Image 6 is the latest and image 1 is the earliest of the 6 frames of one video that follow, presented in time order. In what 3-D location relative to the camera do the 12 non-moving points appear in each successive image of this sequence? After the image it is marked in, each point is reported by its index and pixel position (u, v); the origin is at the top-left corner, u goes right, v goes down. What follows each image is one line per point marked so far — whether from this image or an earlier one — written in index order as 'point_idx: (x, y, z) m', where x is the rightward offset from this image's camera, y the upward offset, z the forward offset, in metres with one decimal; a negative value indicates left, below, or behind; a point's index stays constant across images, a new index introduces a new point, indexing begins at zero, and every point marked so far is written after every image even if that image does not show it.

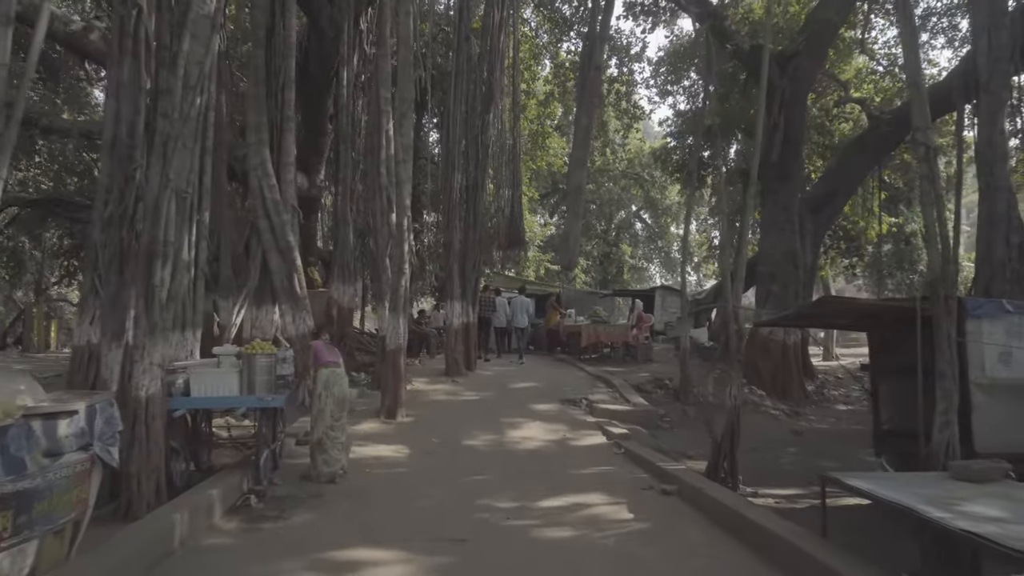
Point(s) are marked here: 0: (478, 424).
0: (-0.5, -2.2, +10.3) m
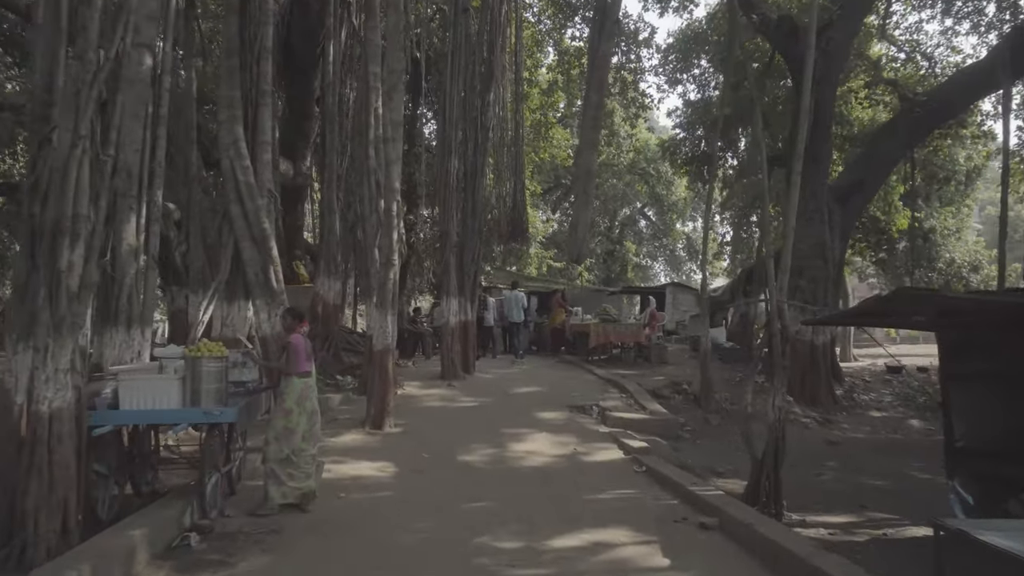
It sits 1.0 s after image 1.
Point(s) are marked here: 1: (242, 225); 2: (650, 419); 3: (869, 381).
0: (-0.5, -2.1, +9.1) m
1: (-4.3, +1.0, +10.2) m
2: (+2.1, -2.0, +9.9) m
3: (+8.8, -2.3, +15.8) m
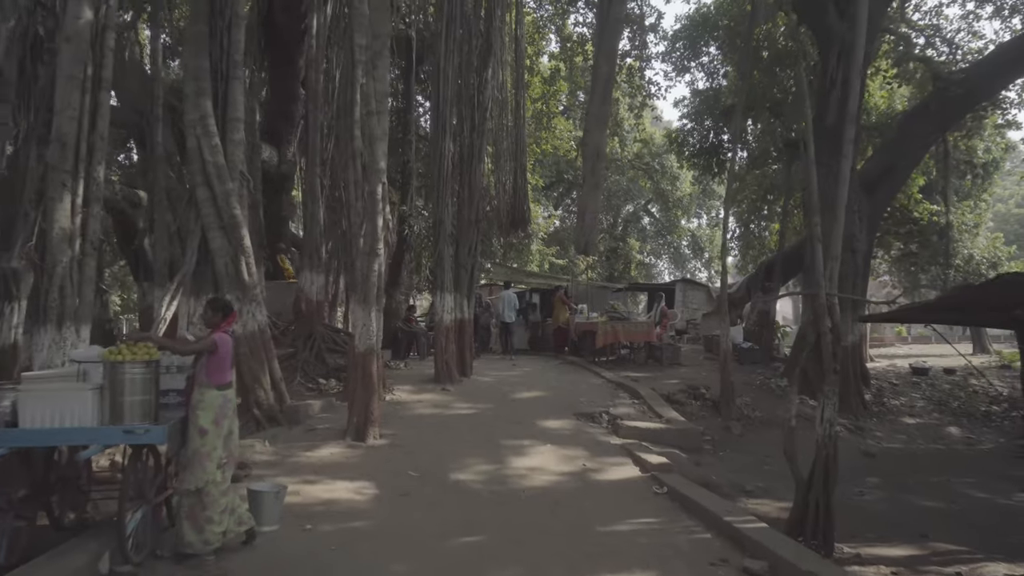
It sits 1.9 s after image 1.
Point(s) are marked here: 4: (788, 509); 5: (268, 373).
0: (-0.5, -2.0, +8.0) m
1: (-4.3, +1.1, +9.1) m
2: (+2.1, -1.9, +8.8) m
3: (+8.8, -2.2, +14.7) m
4: (+3.1, -2.5, +7.2) m
5: (-3.5, -1.2, +9.2) m
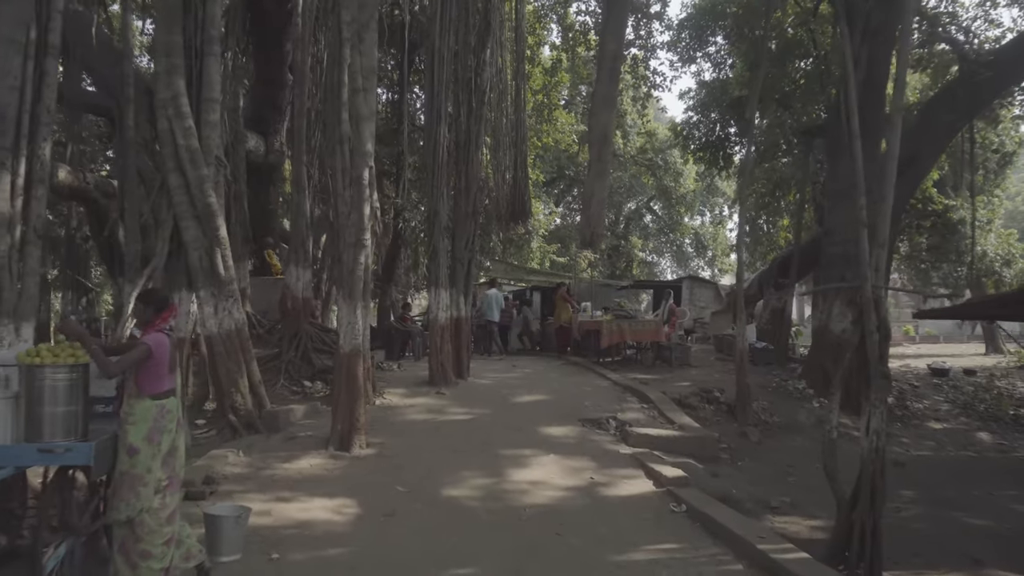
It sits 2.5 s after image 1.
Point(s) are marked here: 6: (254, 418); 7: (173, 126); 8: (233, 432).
0: (-0.5, -1.9, +7.3) m
1: (-4.3, +1.1, +8.3) m
2: (+2.1, -1.9, +8.1) m
3: (+8.8, -2.1, +13.9) m
4: (+3.1, -2.4, +6.5) m
5: (-3.5, -1.2, +8.5) m
6: (-3.3, -1.6, +8.2) m
7: (-4.4, +2.1, +8.4) m
8: (-3.5, -1.8, +8.1) m
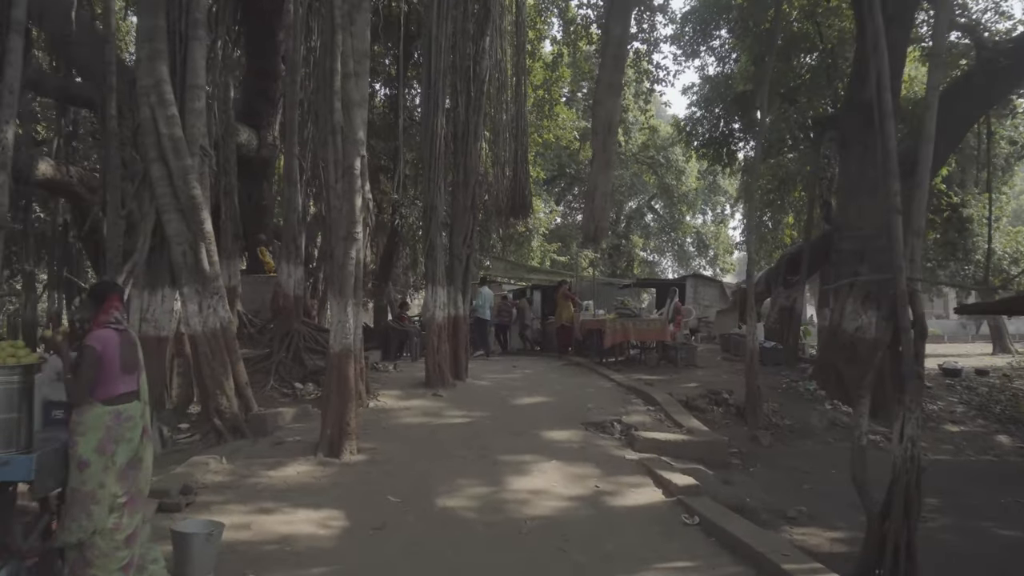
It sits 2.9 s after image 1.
0: (-0.5, -1.9, +6.9) m
1: (-4.3, +1.2, +7.9) m
2: (+2.1, -1.8, +7.6) m
3: (+8.8, -2.1, +13.5) m
4: (+3.1, -2.4, +6.0) m
5: (-3.5, -1.1, +8.0) m
6: (-3.3, -1.6, +7.8) m
7: (-4.4, +2.2, +8.0) m
8: (-3.5, -1.8, +7.6) m
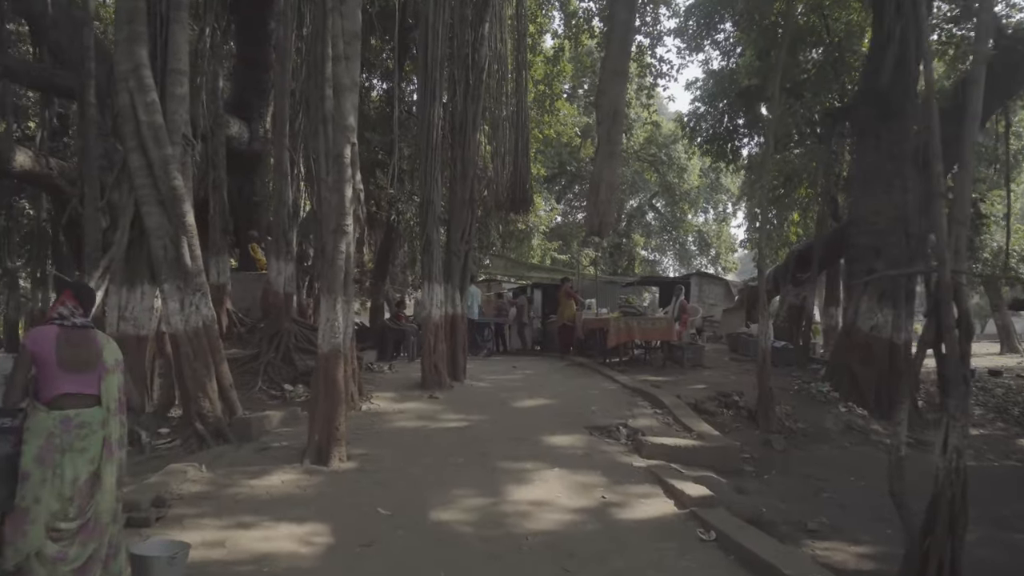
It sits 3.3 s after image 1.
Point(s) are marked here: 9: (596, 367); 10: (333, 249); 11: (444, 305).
0: (-0.5, -1.9, +6.4) m
1: (-4.3, +1.2, +7.5) m
2: (+2.1, -1.8, +7.2) m
3: (+8.8, -2.0, +13.1) m
4: (+3.1, -2.3, +5.6) m
5: (-3.5, -1.1, +7.6) m
6: (-3.3, -1.6, +7.3) m
7: (-4.4, +2.2, +7.5) m
8: (-3.5, -1.7, +7.2) m
9: (+1.5, -1.4, +11.7) m
10: (-1.9, +0.4, +6.9) m
11: (-1.1, -0.3, +10.4) m
